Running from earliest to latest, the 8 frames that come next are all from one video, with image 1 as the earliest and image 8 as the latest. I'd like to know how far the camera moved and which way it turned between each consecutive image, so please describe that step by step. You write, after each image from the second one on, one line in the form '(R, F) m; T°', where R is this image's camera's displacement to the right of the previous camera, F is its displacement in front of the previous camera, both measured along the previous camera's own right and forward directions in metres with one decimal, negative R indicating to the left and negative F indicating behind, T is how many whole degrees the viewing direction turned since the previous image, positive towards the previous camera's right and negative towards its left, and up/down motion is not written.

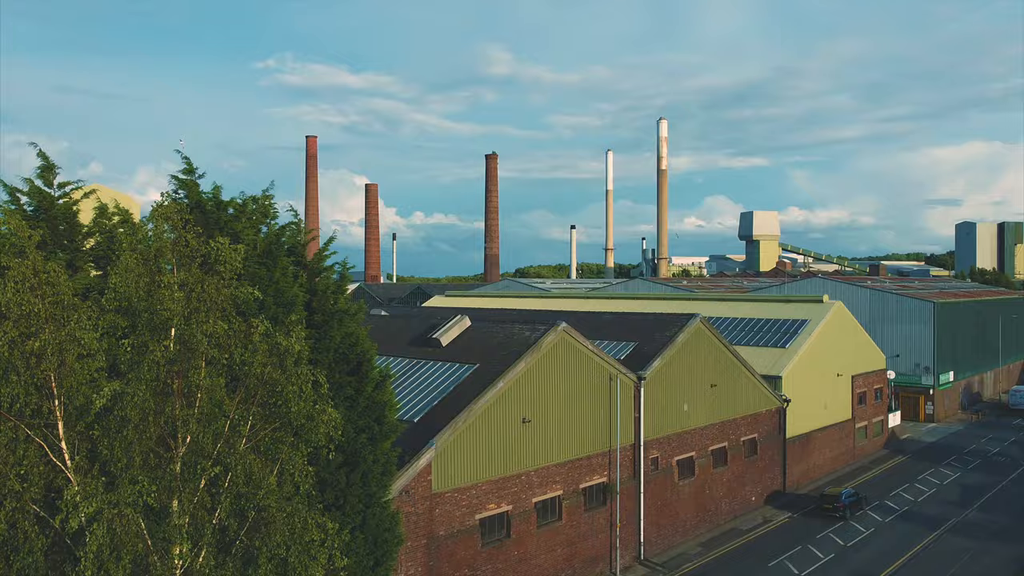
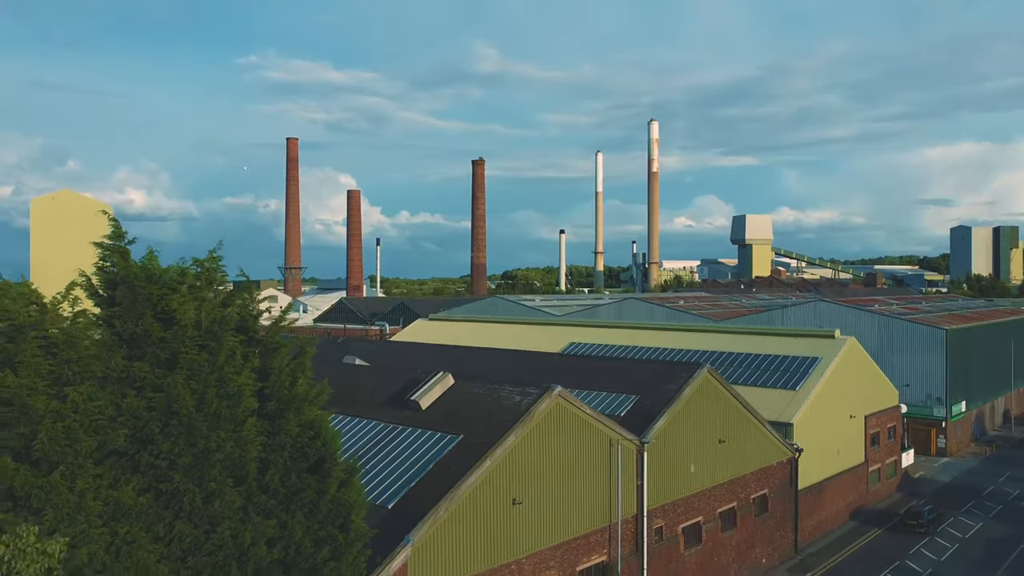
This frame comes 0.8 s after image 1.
(0.0, +1.7) m; +1°
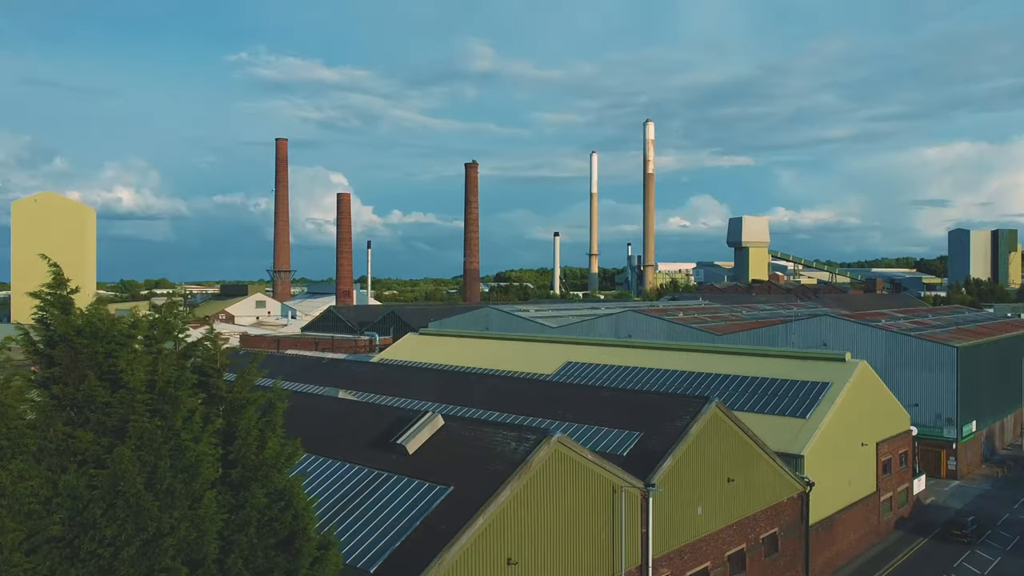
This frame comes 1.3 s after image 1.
(0.0, +1.1) m; 0°
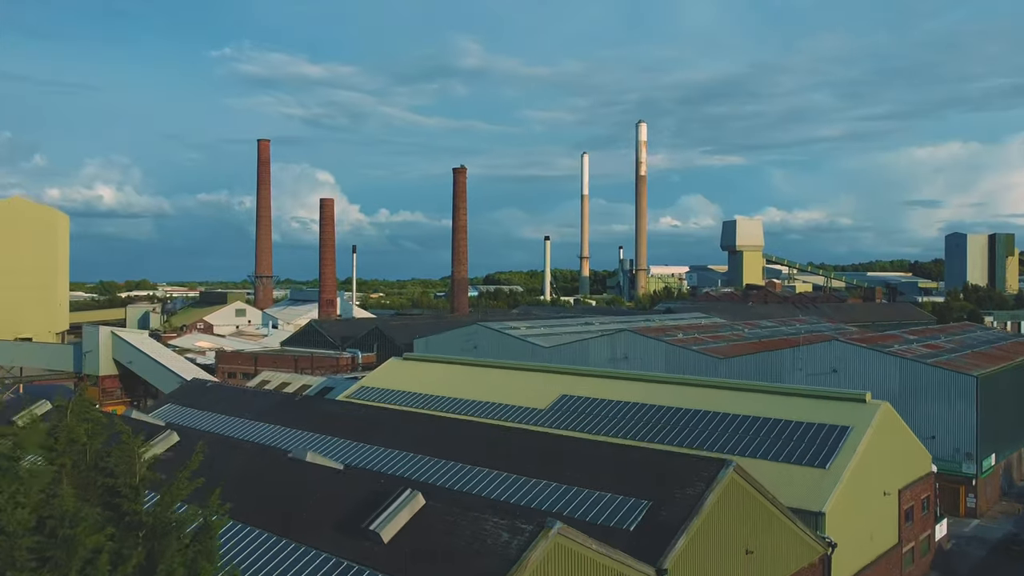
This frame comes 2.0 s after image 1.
(0.0, +1.7) m; +1°
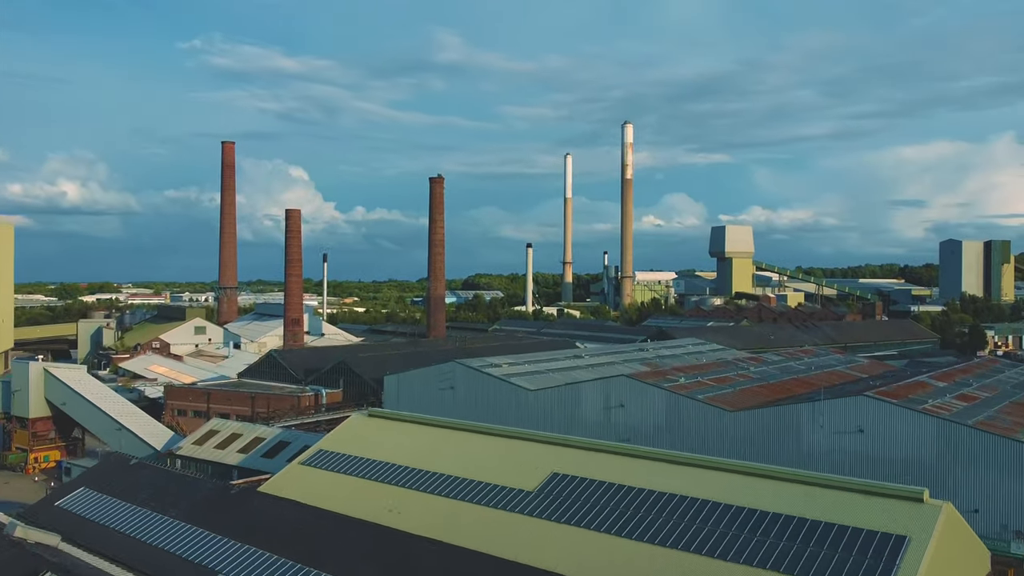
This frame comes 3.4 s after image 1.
(-0.1, +3.3) m; +1°
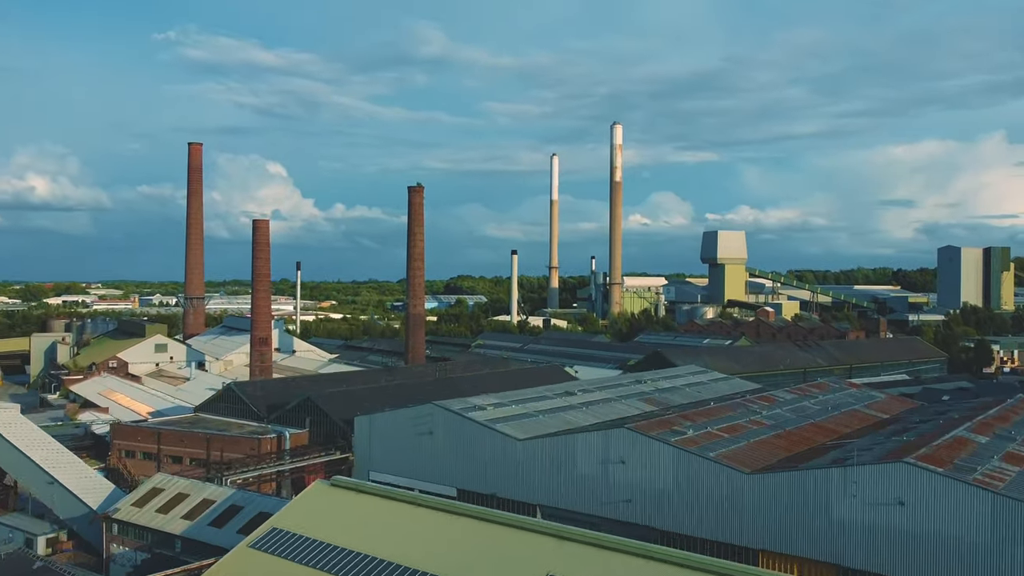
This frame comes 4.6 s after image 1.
(-0.1, +3.1) m; +1°
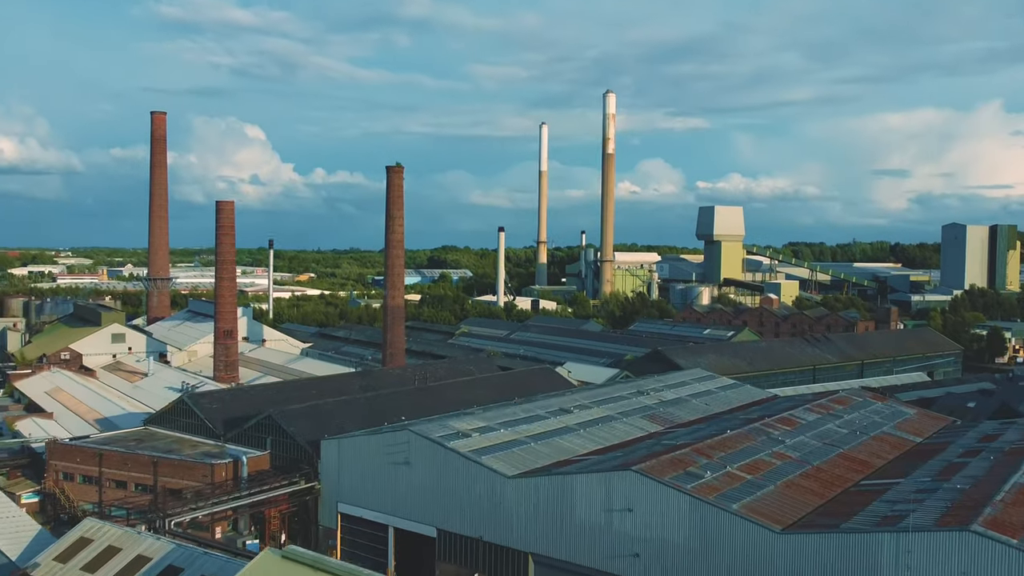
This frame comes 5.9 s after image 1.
(-0.1, +3.4) m; +1°
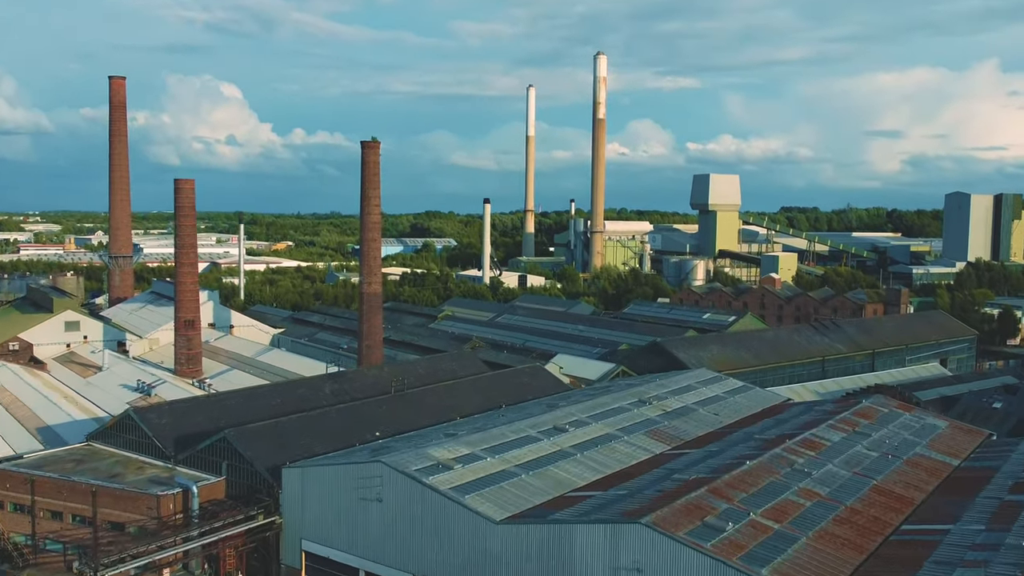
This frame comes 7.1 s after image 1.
(-0.1, +3.1) m; +1°
